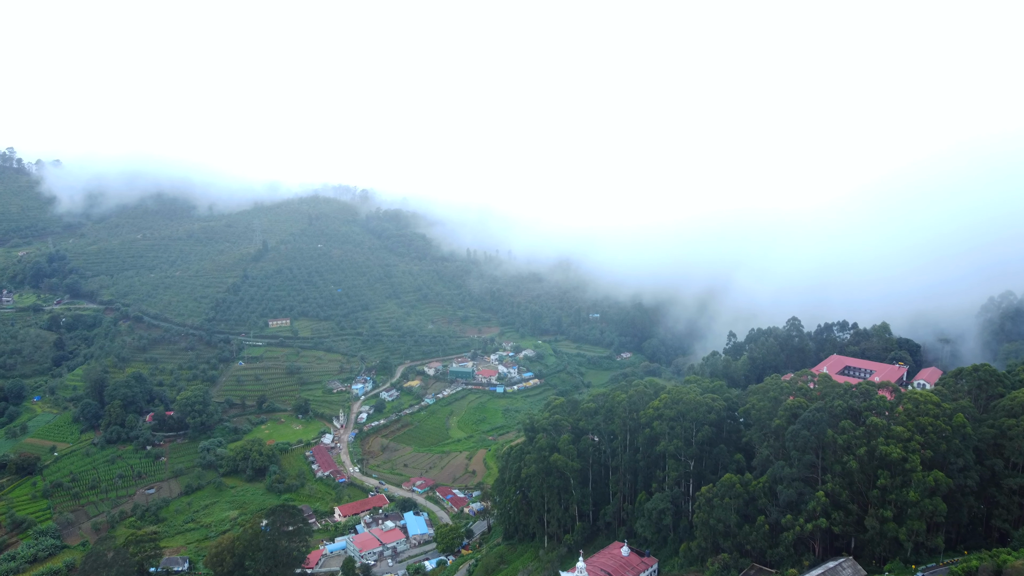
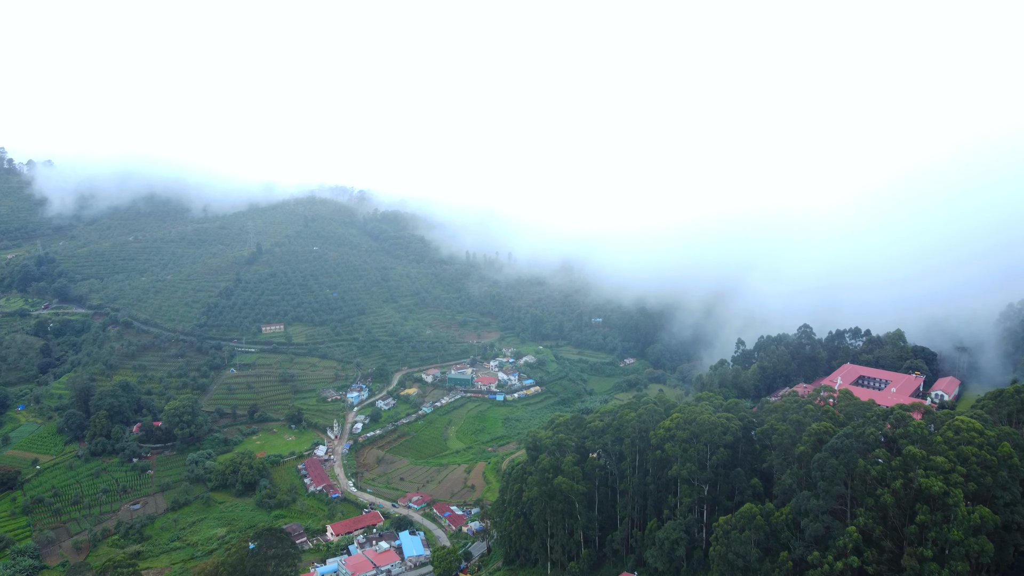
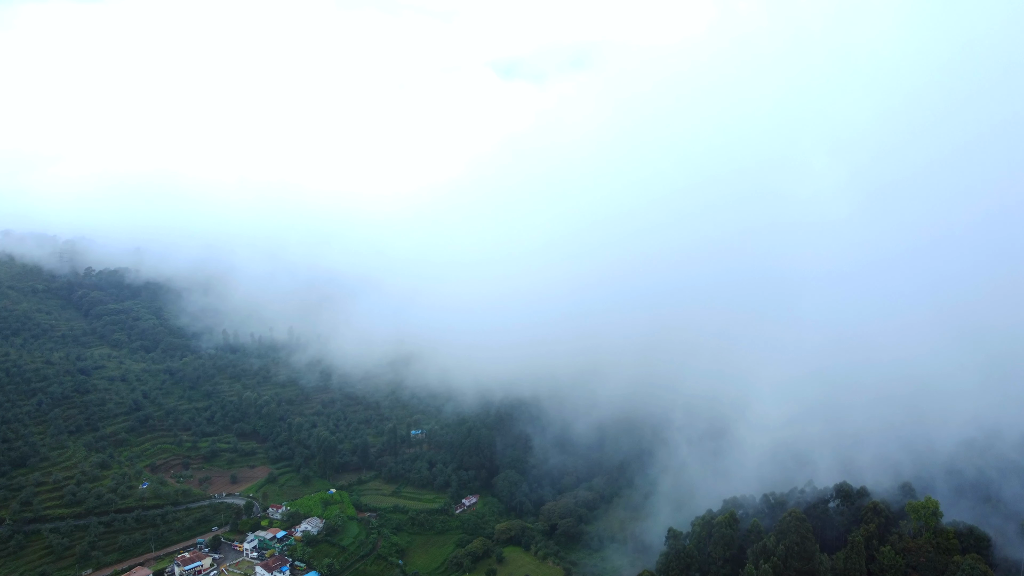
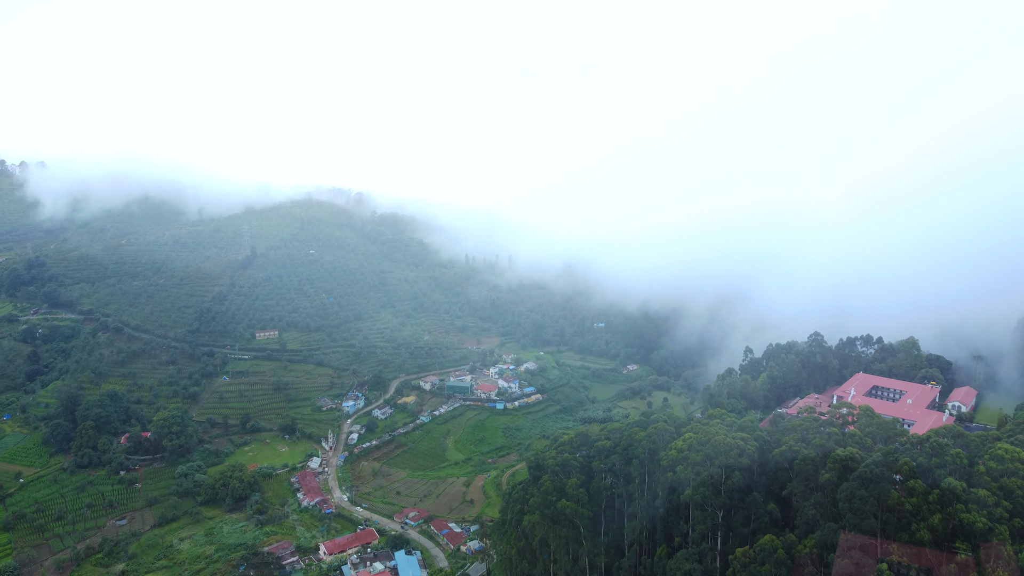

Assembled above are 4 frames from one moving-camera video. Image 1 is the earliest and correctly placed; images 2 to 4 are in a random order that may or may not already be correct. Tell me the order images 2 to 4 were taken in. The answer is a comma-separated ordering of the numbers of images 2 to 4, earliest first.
2, 4, 3
